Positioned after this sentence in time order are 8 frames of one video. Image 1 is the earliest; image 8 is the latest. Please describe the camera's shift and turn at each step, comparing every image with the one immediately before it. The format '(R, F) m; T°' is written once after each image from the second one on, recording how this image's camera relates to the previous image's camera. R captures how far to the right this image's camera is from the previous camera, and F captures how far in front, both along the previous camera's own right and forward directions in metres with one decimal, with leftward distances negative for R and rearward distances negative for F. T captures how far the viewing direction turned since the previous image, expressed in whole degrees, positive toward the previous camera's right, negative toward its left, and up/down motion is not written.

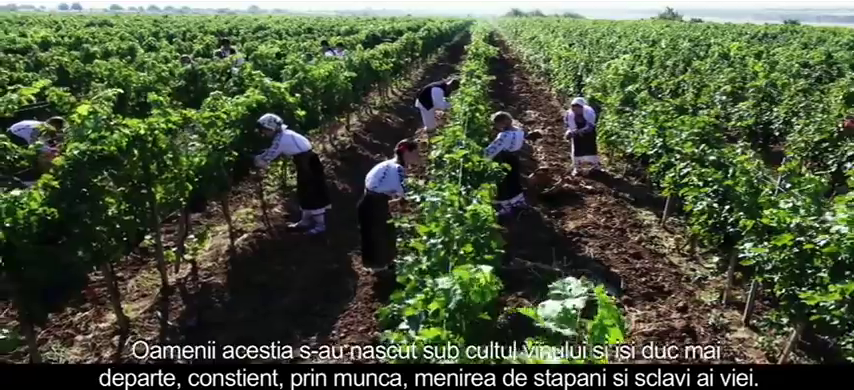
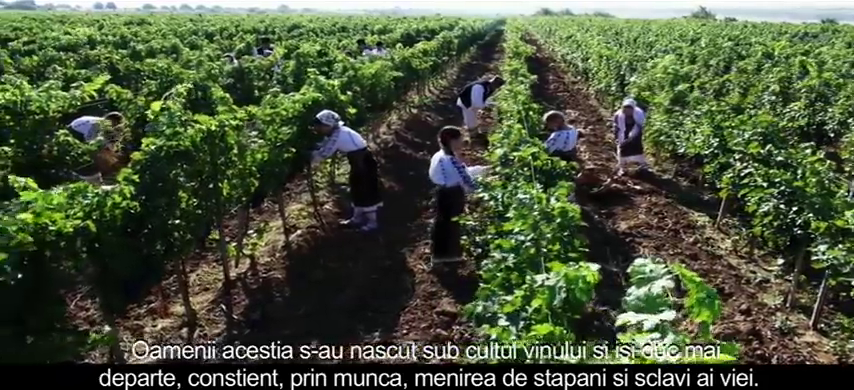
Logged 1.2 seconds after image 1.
(-0.4, 0.0) m; -2°
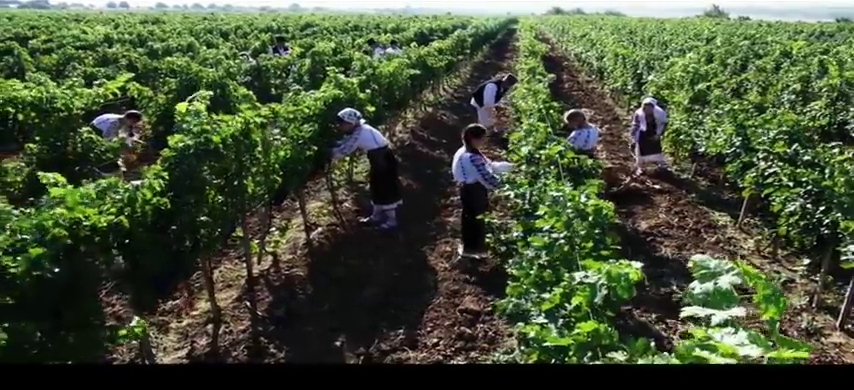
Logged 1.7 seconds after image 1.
(-0.1, 0.0) m; -1°
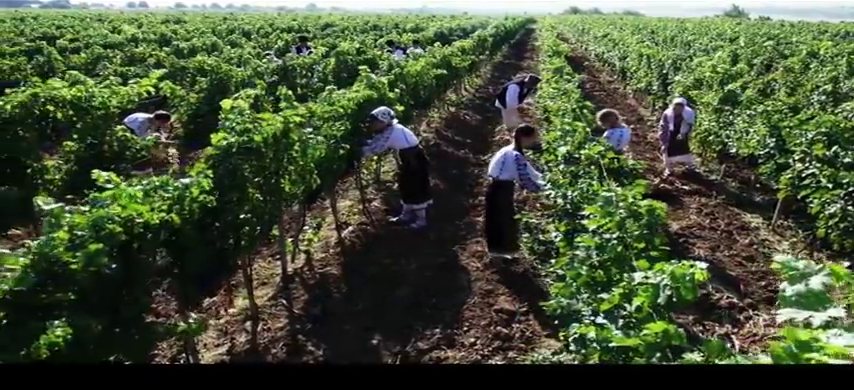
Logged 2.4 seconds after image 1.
(-0.2, 0.0) m; -1°
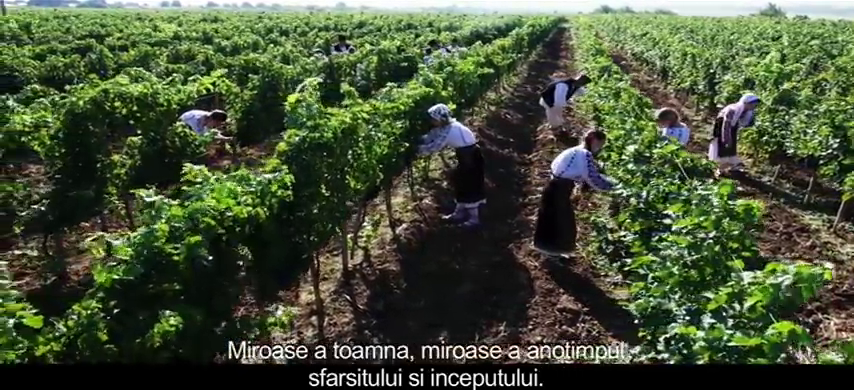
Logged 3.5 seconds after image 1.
(-0.4, 0.0) m; -2°
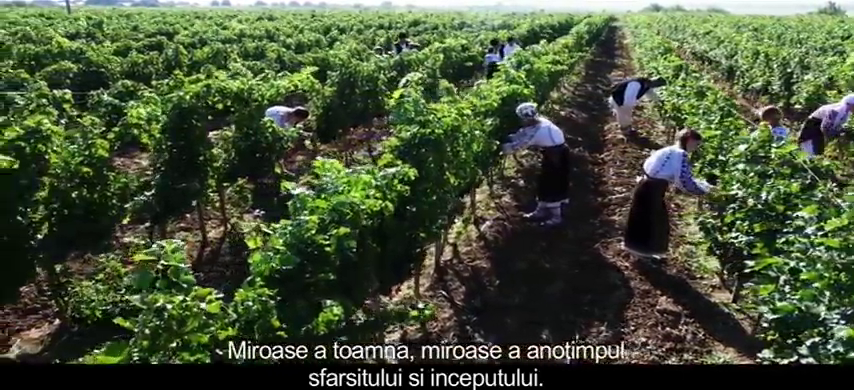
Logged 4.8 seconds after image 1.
(-0.6, 0.0) m; -4°
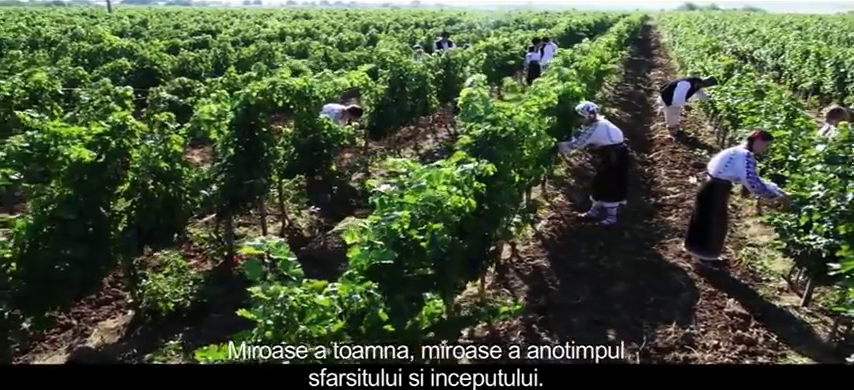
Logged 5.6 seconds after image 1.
(-0.4, 0.0) m; -2°
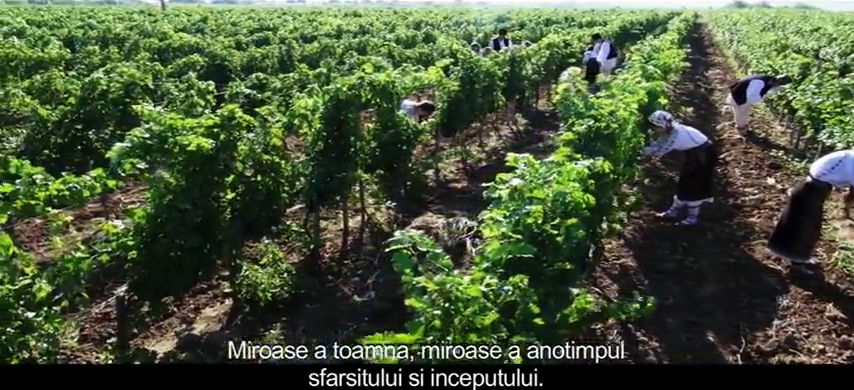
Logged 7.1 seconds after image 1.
(-0.5, 0.0) m; -3°
